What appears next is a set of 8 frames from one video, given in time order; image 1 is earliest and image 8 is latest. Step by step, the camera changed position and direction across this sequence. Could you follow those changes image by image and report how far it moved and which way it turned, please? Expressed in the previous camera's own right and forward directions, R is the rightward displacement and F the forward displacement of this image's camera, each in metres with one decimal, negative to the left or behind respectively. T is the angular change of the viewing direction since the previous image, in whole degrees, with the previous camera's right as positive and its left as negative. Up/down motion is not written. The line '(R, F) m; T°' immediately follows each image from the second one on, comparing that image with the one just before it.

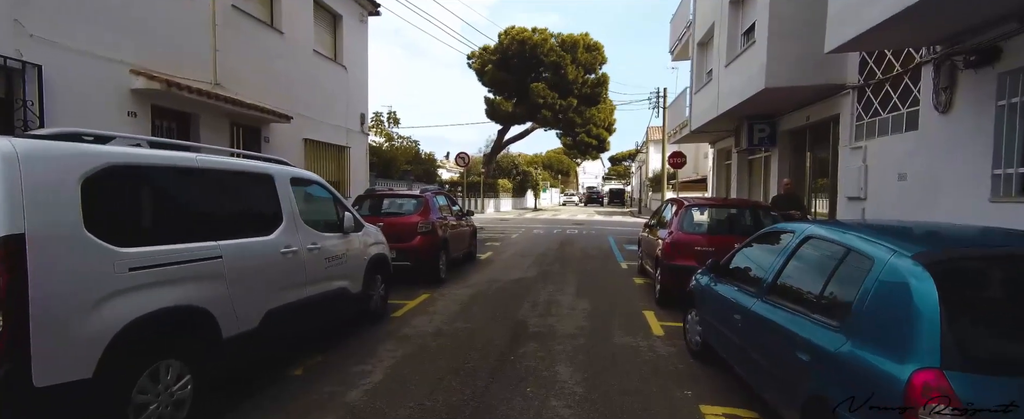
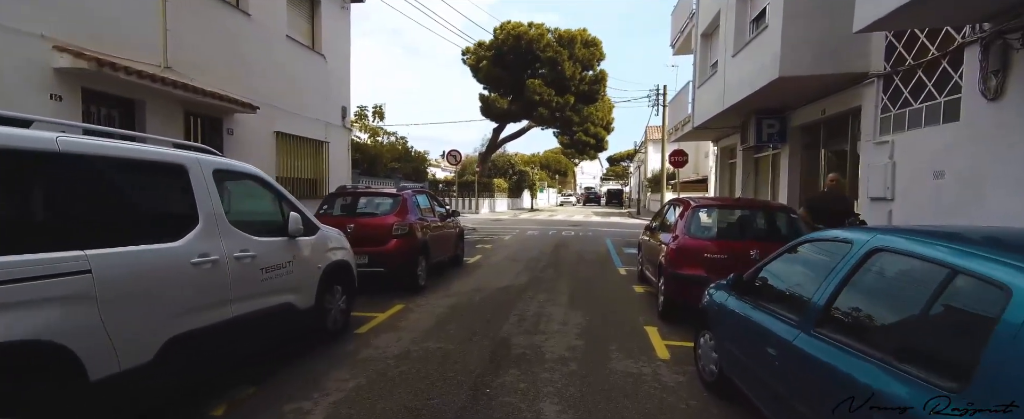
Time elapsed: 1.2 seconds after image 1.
(+0.2, +0.9) m; 0°
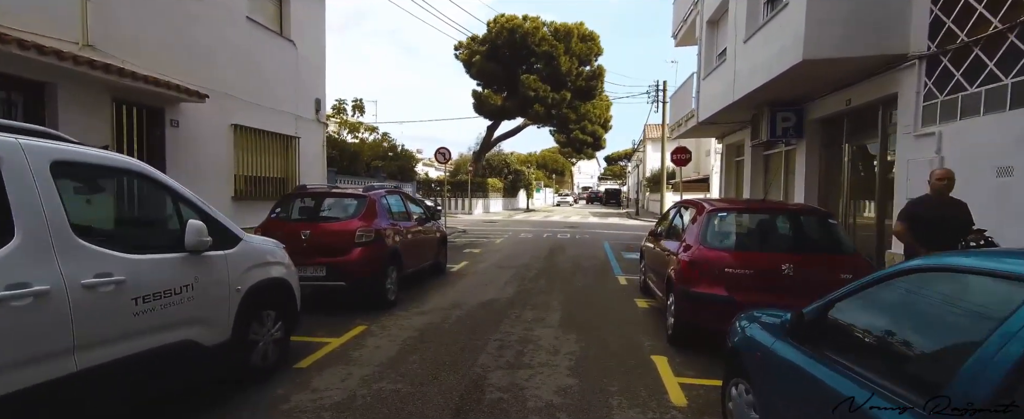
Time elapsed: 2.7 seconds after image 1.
(+0.2, +1.2) m; 0°
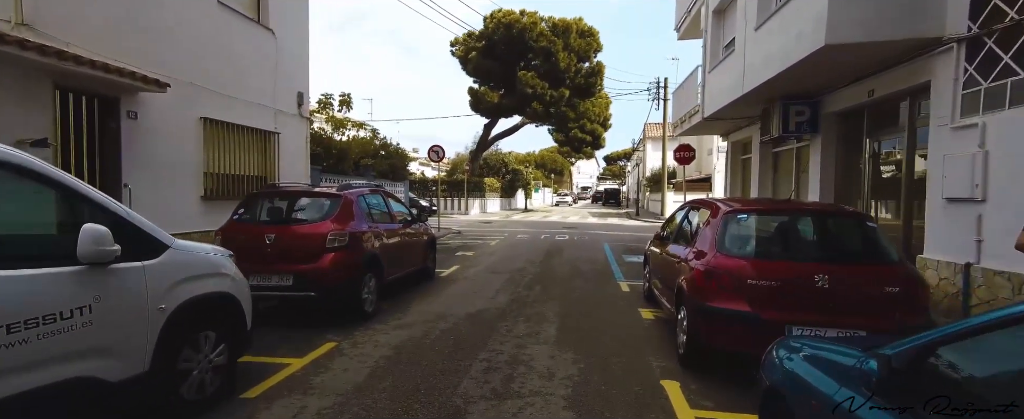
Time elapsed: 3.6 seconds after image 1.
(+0.1, +0.7) m; 0°
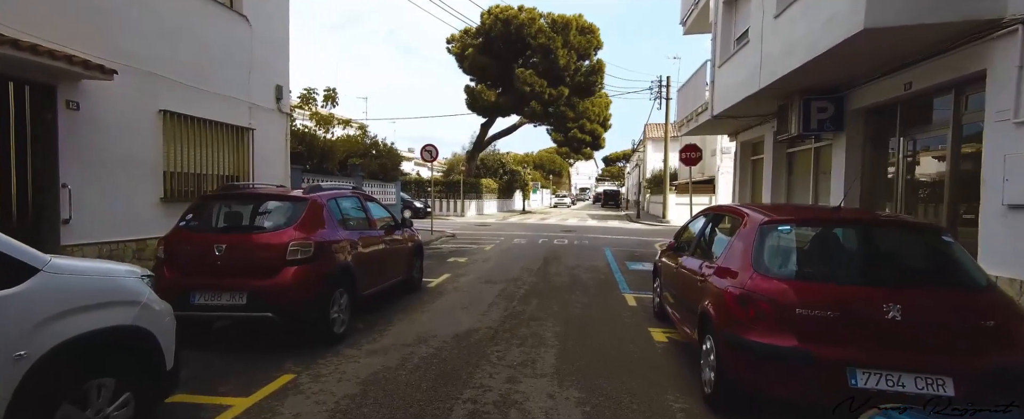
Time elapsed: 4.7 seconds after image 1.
(+0.1, +0.9) m; 0°
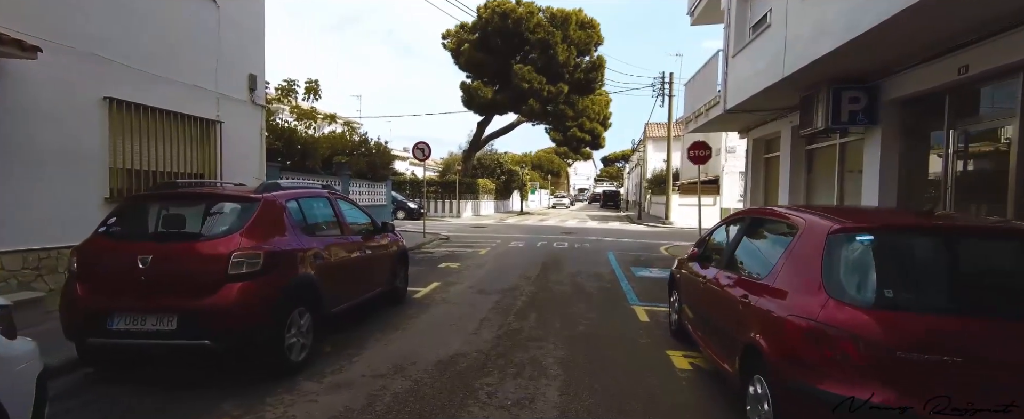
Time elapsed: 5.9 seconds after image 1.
(0.0, +1.0) m; 0°
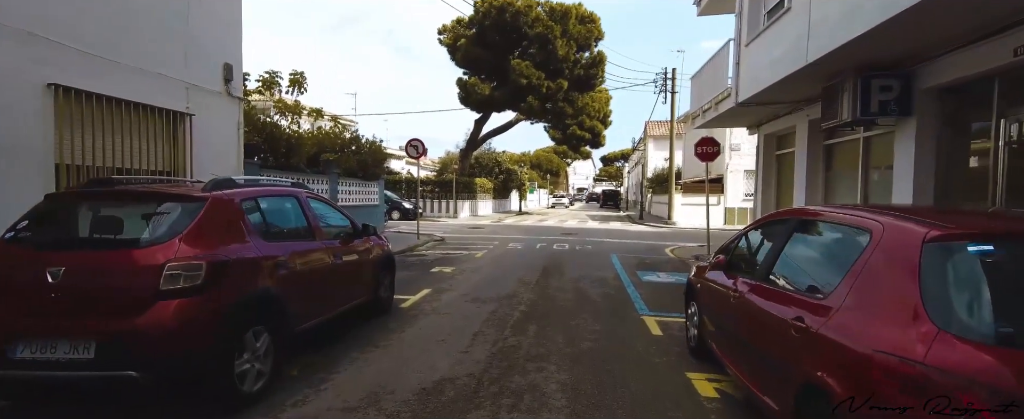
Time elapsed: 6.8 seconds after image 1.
(0.0, +0.8) m; 0°
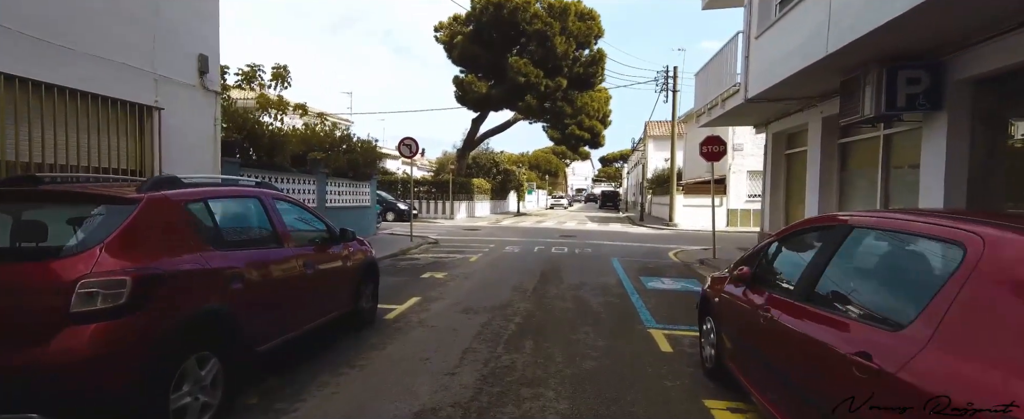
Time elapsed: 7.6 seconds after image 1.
(+0.1, +0.6) m; 0°
